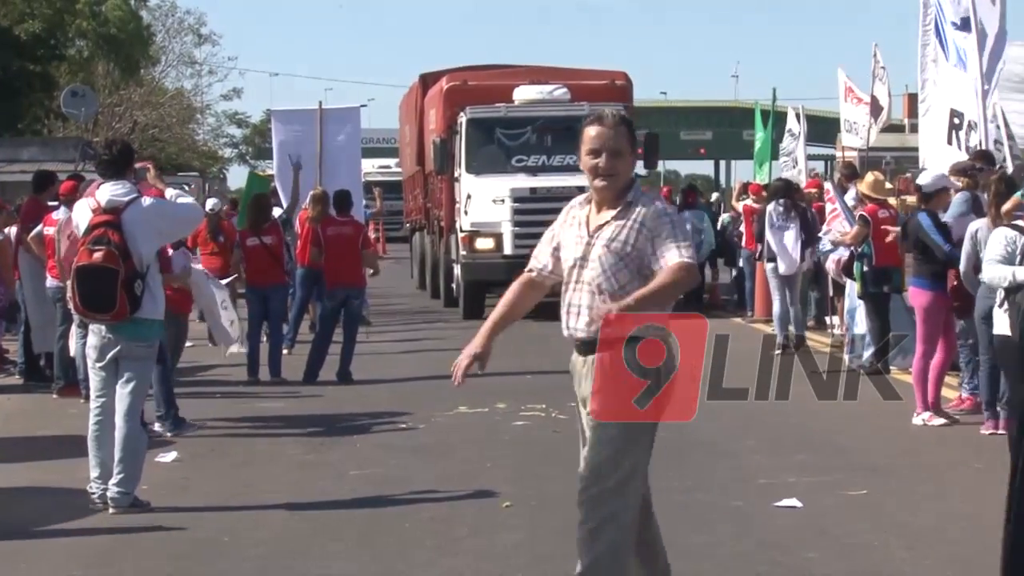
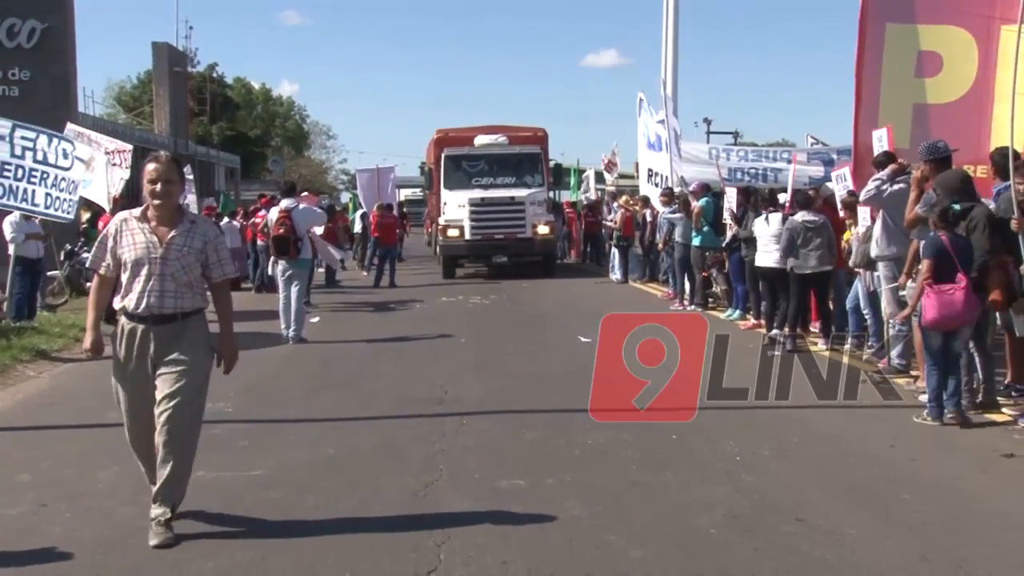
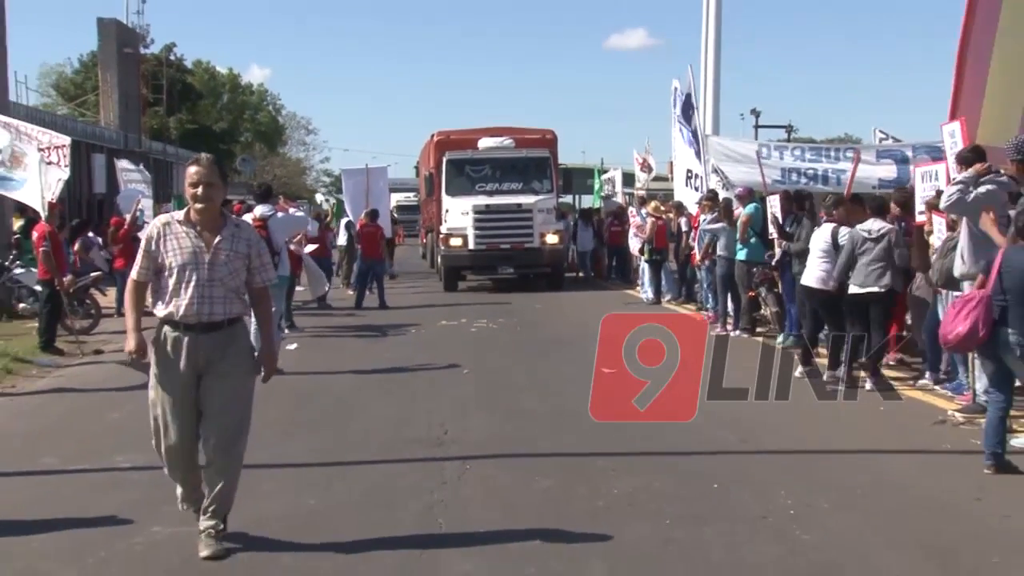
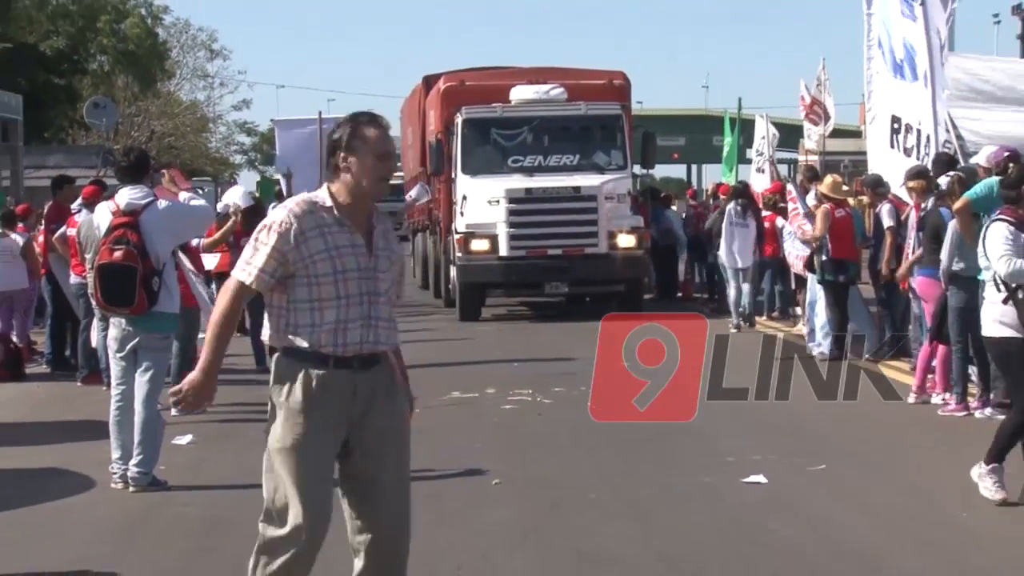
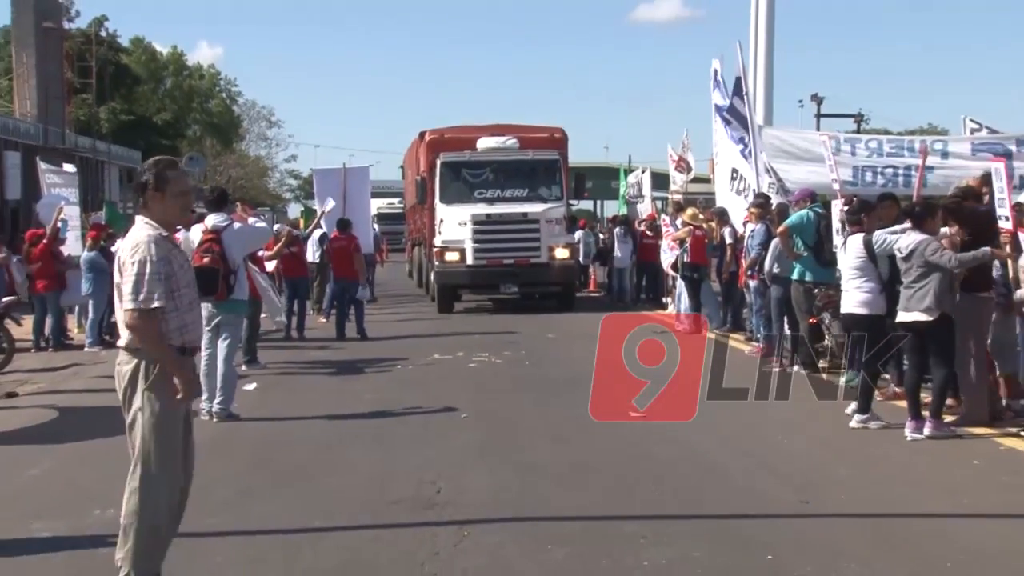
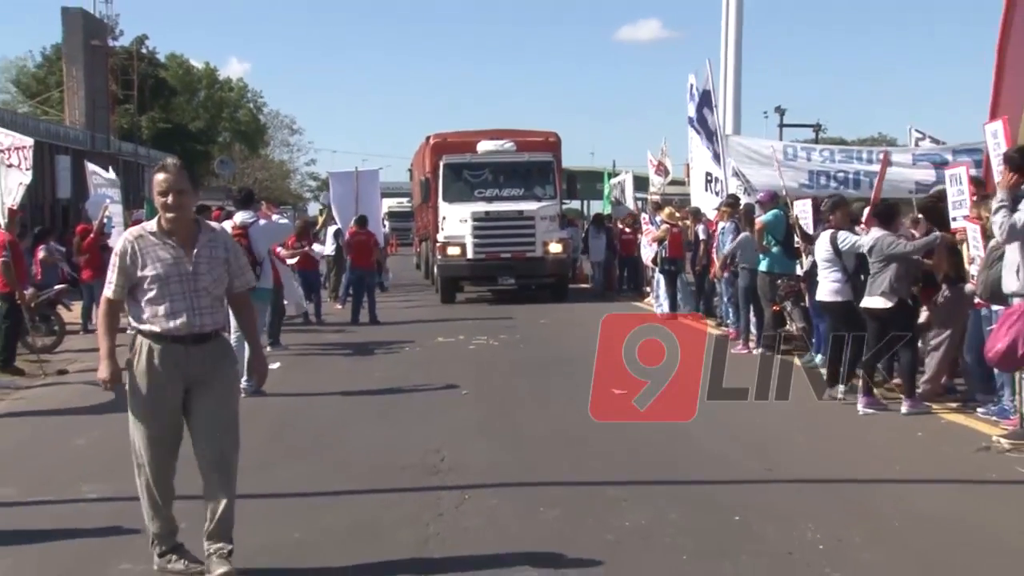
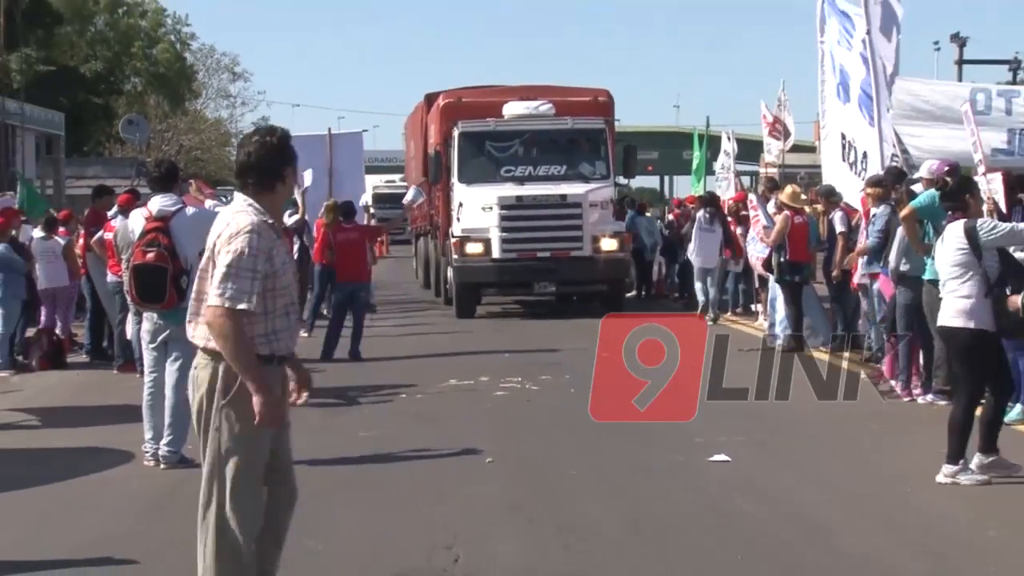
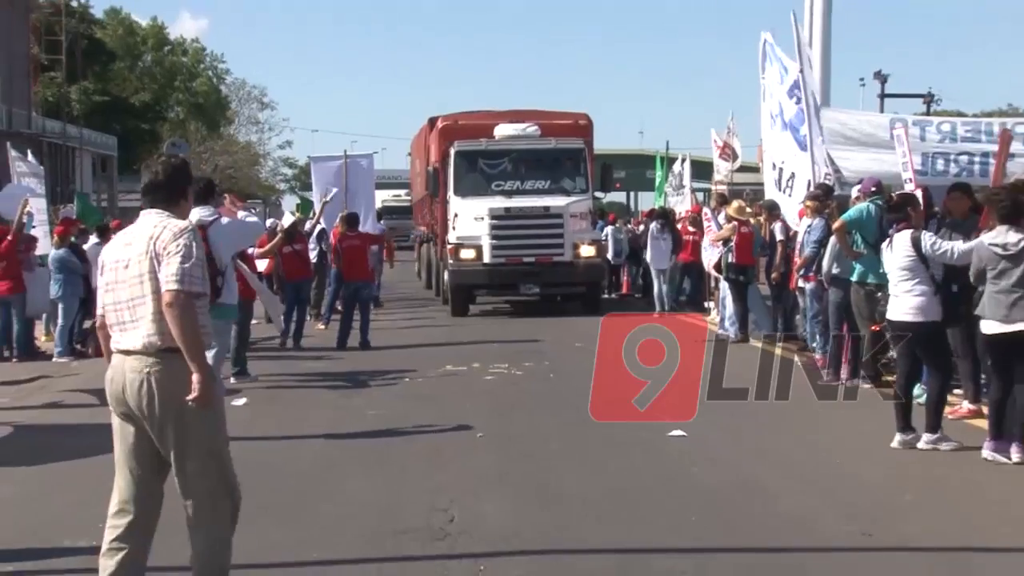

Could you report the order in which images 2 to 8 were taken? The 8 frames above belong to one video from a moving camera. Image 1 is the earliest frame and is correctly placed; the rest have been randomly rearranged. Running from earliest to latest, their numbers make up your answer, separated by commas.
4, 7, 8, 5, 6, 3, 2
